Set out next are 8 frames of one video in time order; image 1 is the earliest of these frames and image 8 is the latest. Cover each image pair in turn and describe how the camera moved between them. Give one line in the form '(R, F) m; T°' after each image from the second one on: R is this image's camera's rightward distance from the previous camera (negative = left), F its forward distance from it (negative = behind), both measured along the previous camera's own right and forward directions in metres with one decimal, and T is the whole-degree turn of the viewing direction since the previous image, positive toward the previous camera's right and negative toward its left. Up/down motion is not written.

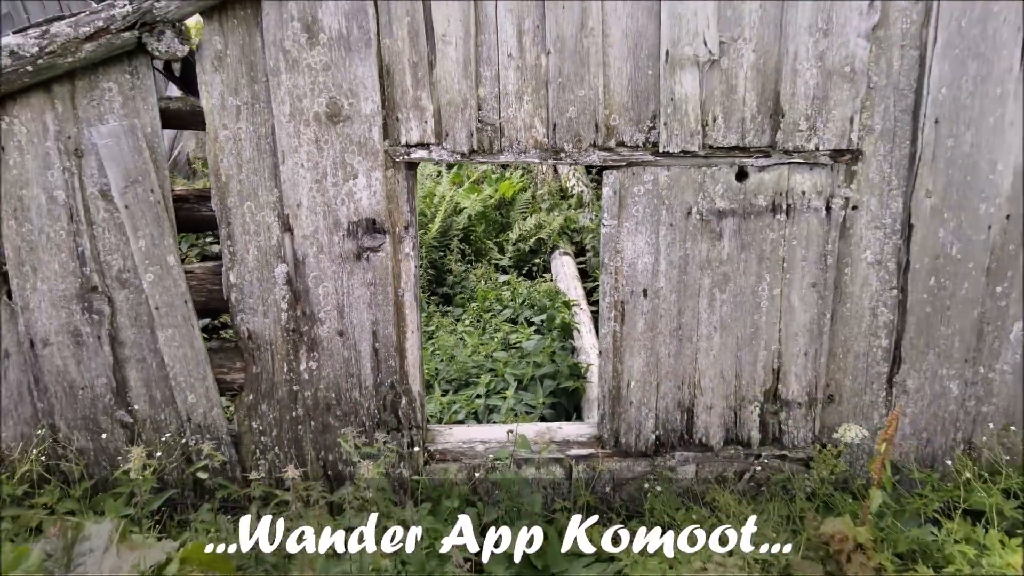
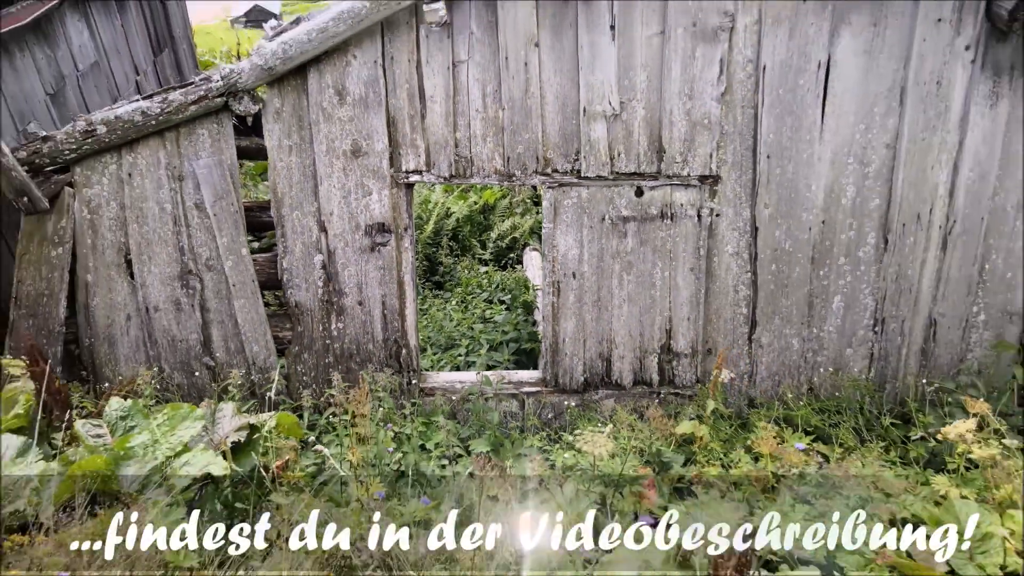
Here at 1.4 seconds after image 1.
(+0.1, -1.2) m; 0°
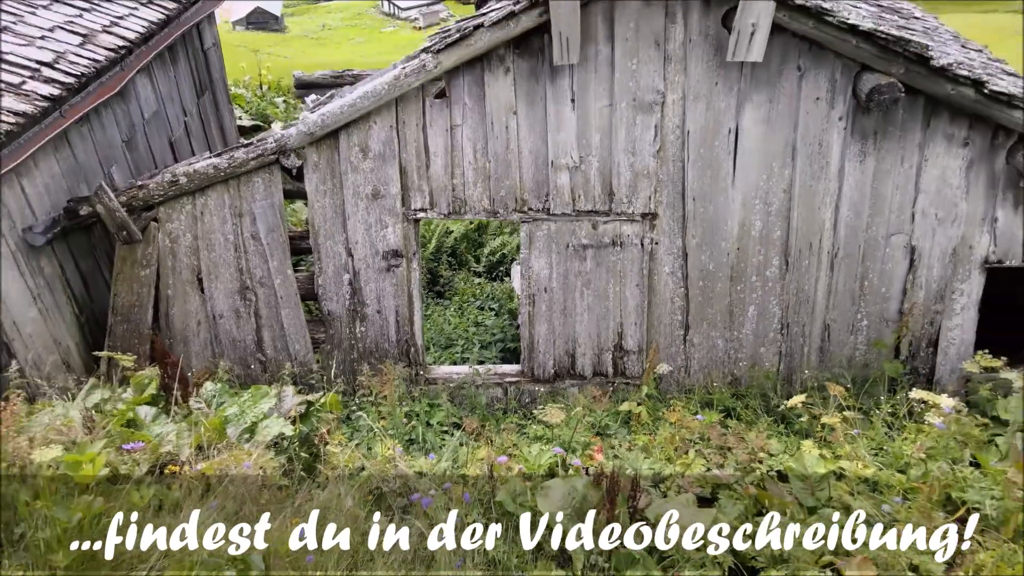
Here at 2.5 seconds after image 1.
(+0.1, -1.1) m; 0°
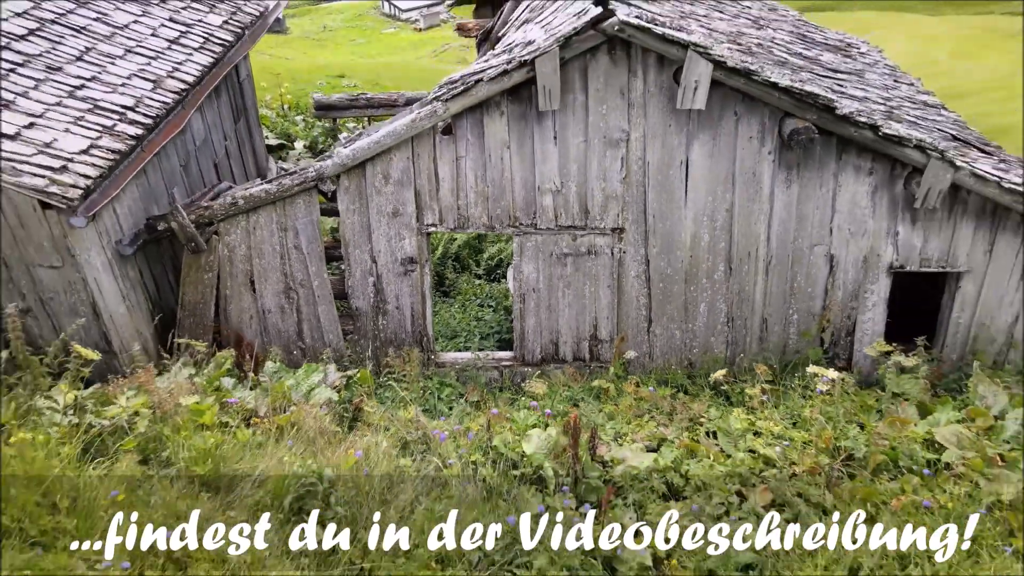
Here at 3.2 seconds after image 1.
(0.0, -1.1) m; 0°
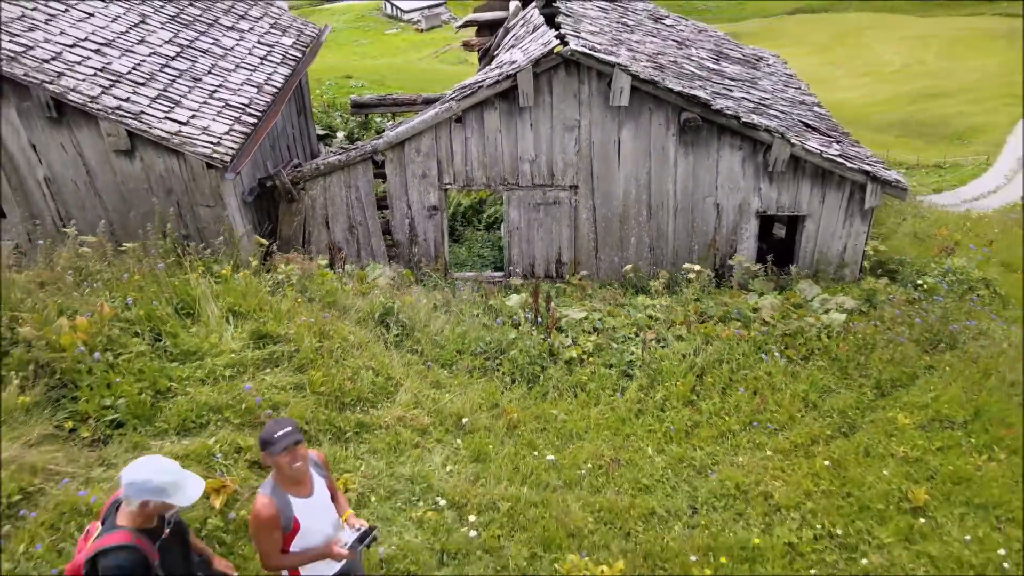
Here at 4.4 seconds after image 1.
(+0.1, -2.9) m; 0°
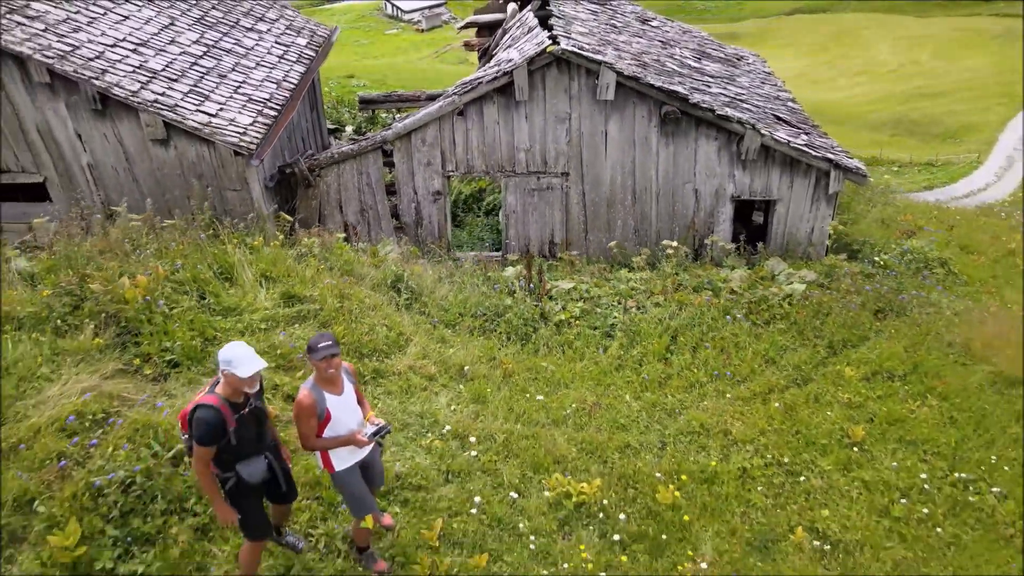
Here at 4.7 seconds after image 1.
(0.0, -0.9) m; 0°
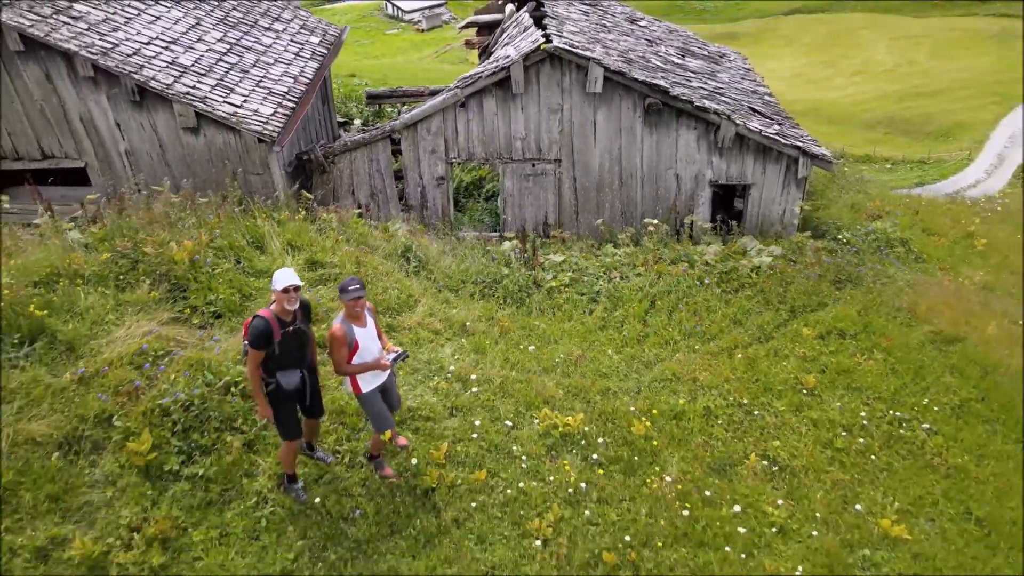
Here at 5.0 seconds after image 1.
(0.0, -0.9) m; 0°
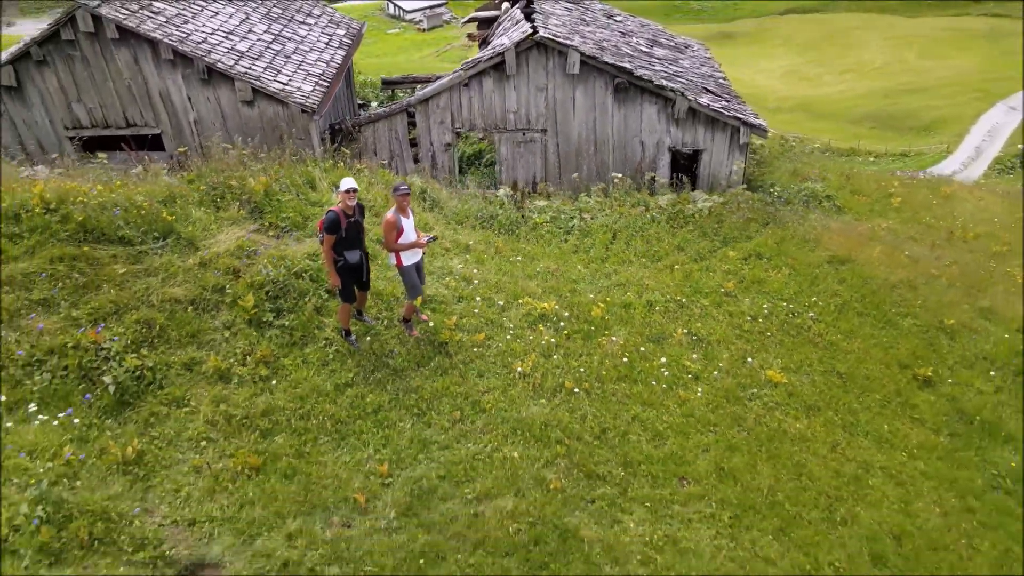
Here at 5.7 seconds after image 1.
(+0.1, -2.3) m; 0°
